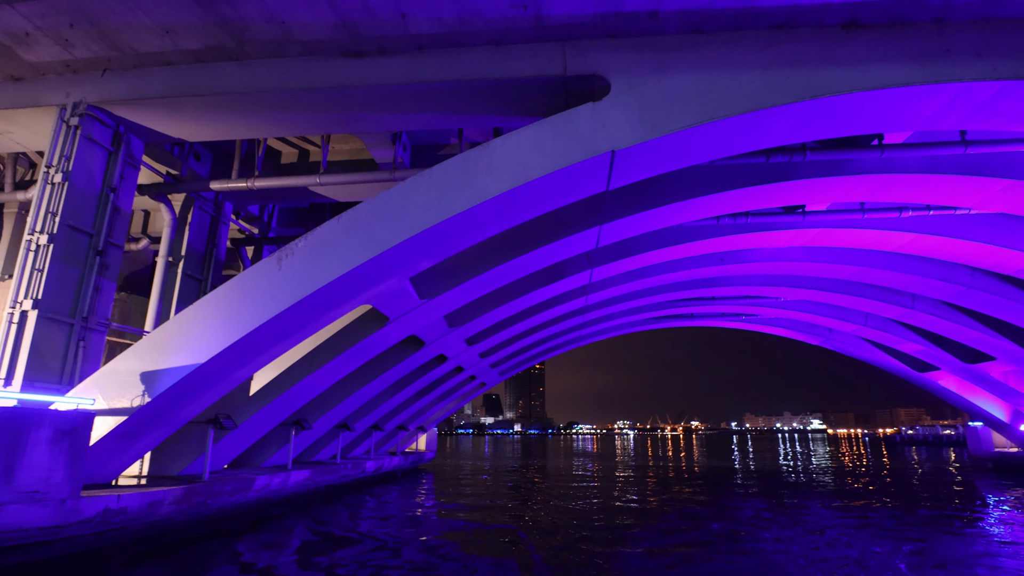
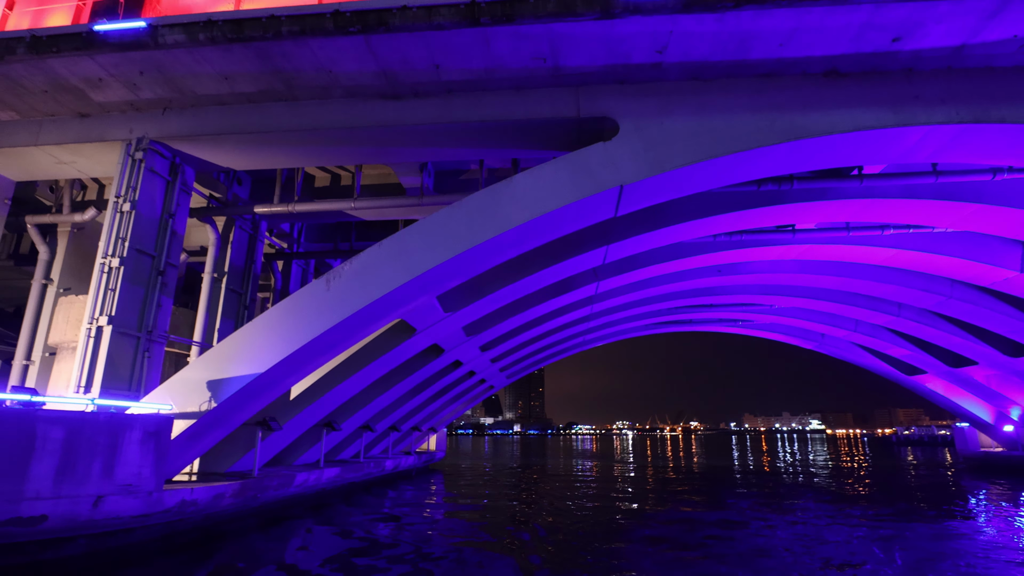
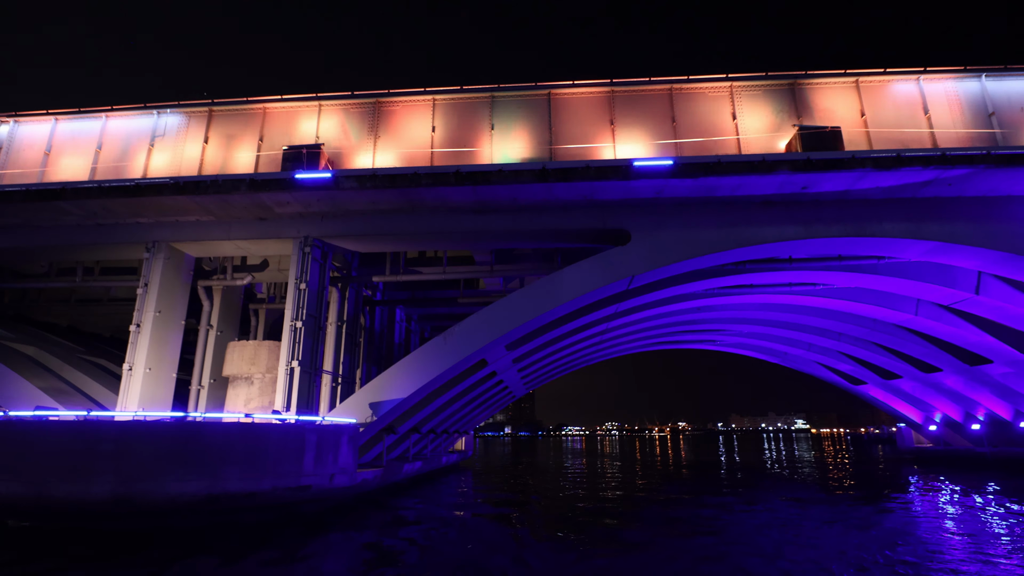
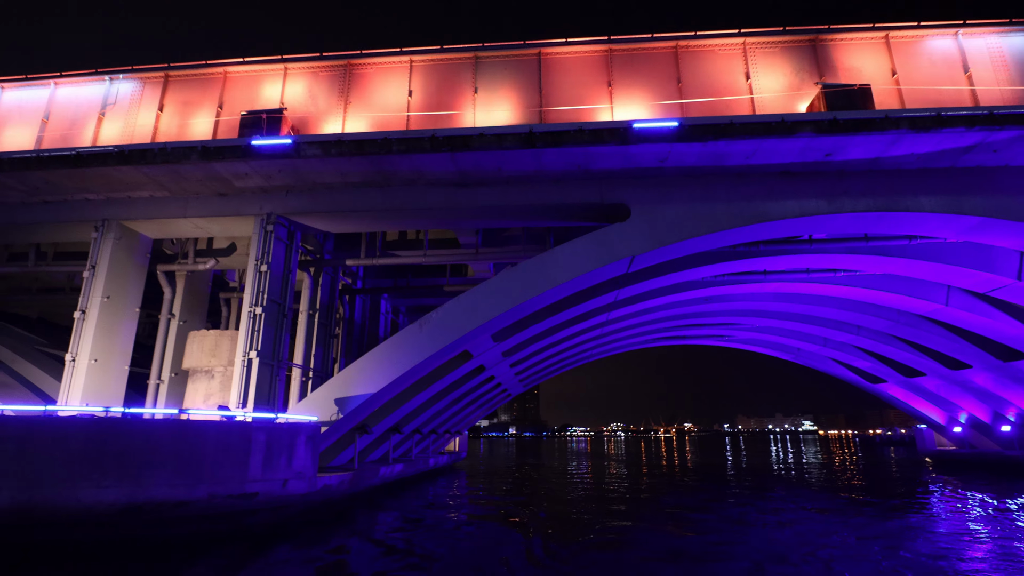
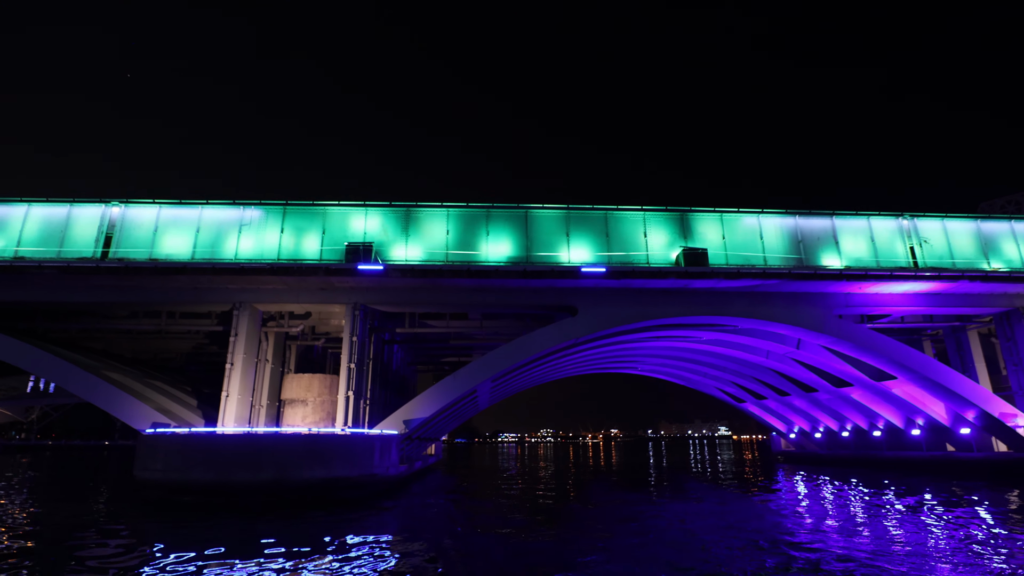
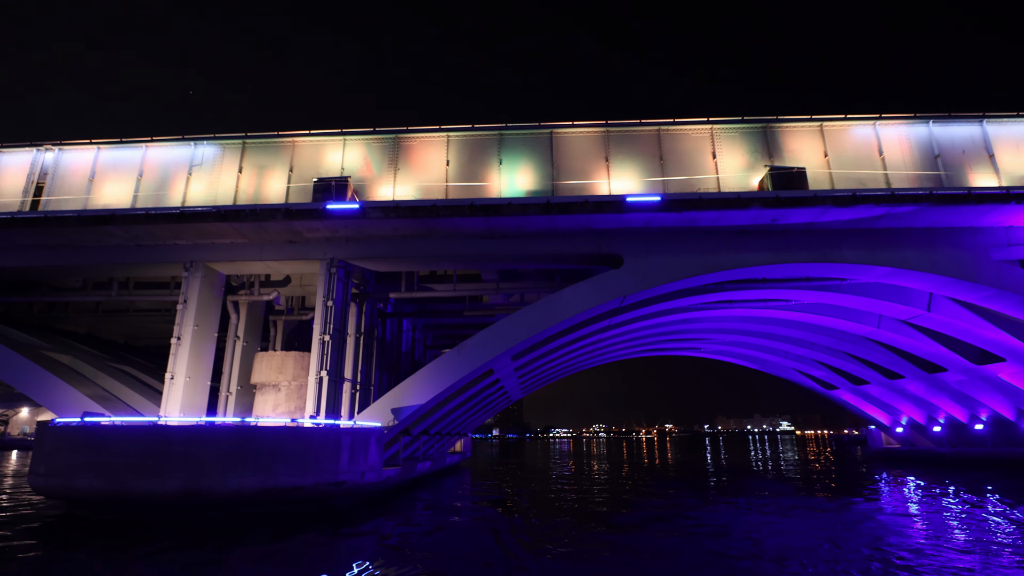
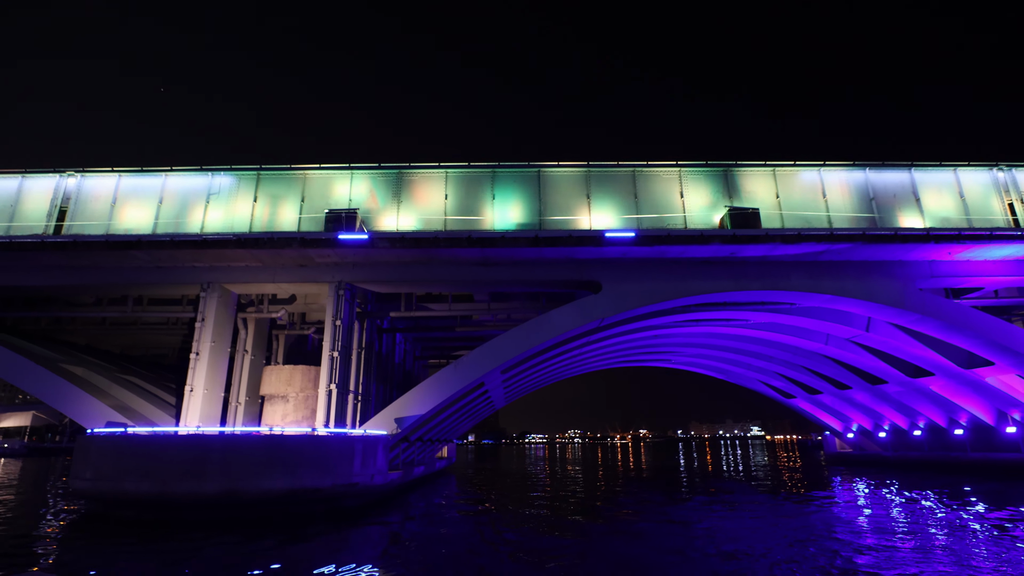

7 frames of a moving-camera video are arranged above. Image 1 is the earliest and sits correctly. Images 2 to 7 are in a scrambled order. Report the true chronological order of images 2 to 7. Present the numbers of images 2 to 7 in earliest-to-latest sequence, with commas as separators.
2, 4, 3, 6, 7, 5
